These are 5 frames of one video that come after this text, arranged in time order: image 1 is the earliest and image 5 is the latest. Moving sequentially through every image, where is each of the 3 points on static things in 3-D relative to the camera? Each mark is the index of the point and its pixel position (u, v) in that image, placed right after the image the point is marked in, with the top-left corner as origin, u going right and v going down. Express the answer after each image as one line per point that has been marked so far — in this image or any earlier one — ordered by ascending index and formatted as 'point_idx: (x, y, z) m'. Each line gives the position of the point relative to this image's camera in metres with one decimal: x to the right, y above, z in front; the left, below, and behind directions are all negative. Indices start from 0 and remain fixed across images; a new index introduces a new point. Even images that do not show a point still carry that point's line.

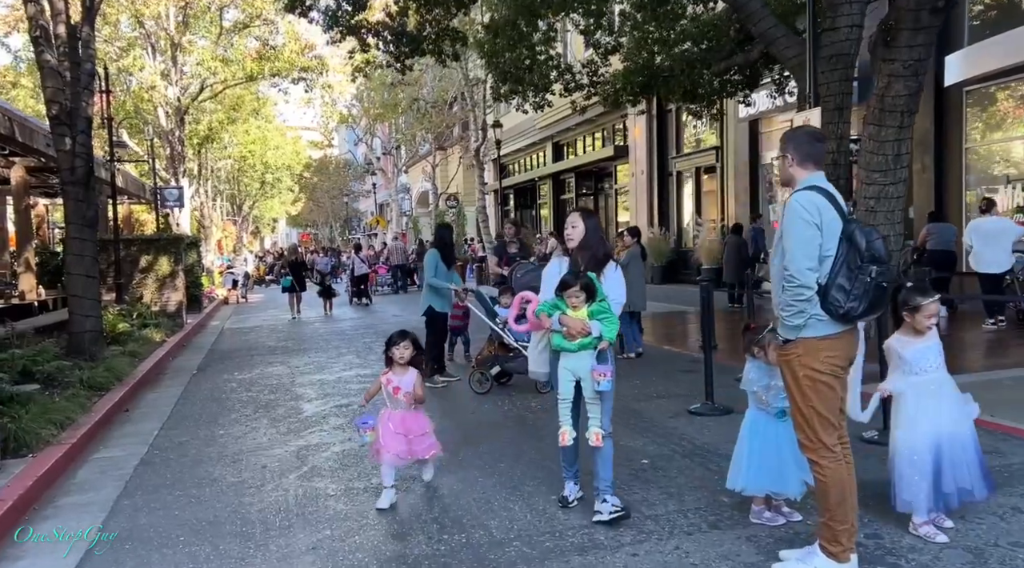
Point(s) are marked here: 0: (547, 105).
0: (+0.7, +3.2, +15.5) m
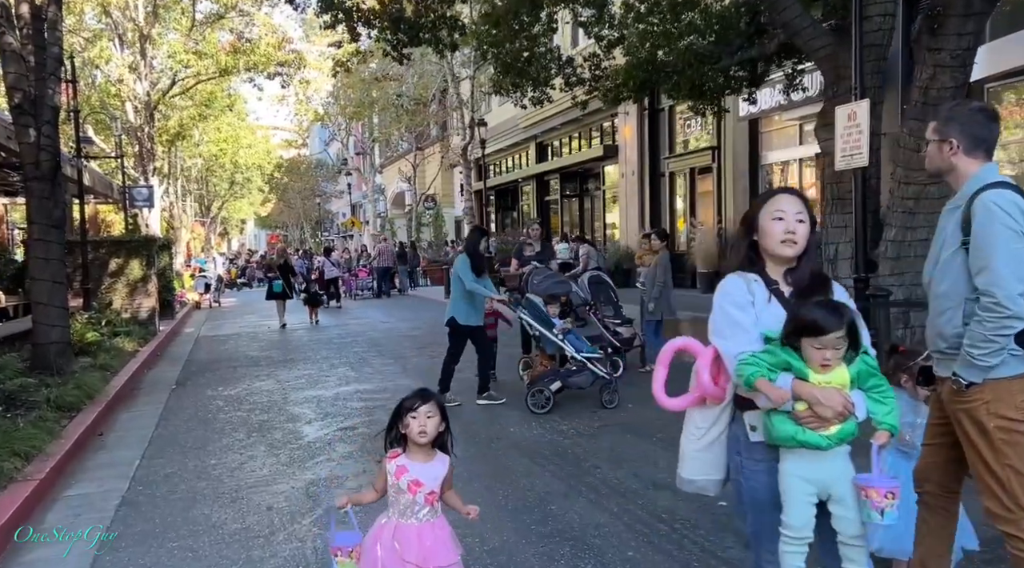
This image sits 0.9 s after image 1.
0: (+0.6, +3.1, +14.7) m
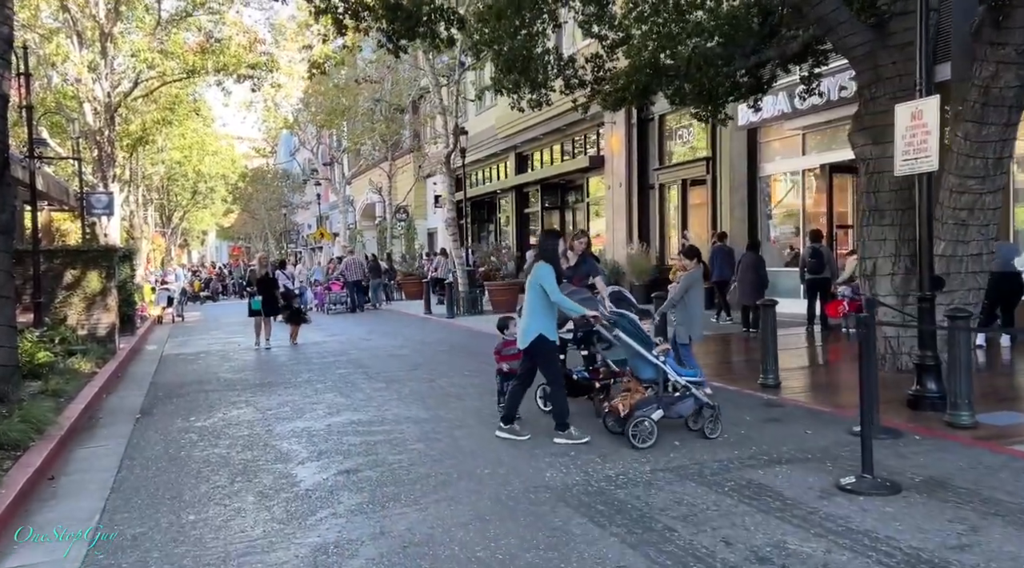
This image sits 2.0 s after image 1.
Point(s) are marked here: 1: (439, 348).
0: (+0.5, +2.9, +13.7) m
1: (-1.2, -1.1, +13.9) m
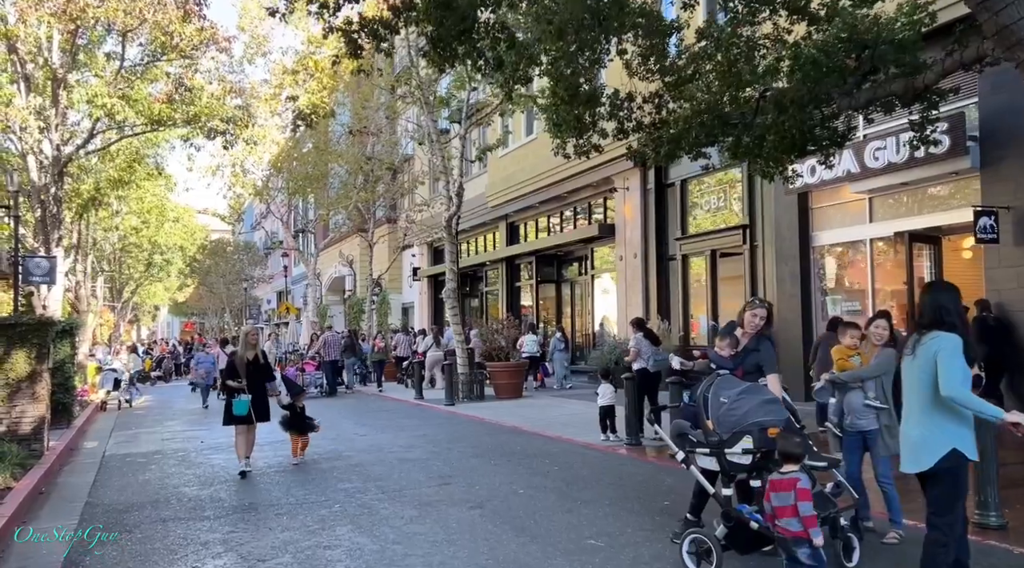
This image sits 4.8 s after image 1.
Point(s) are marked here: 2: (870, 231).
0: (+1.1, +1.7, +11.4) m
1: (-0.7, -2.2, +11.1) m
2: (+6.1, +0.9, +14.5) m
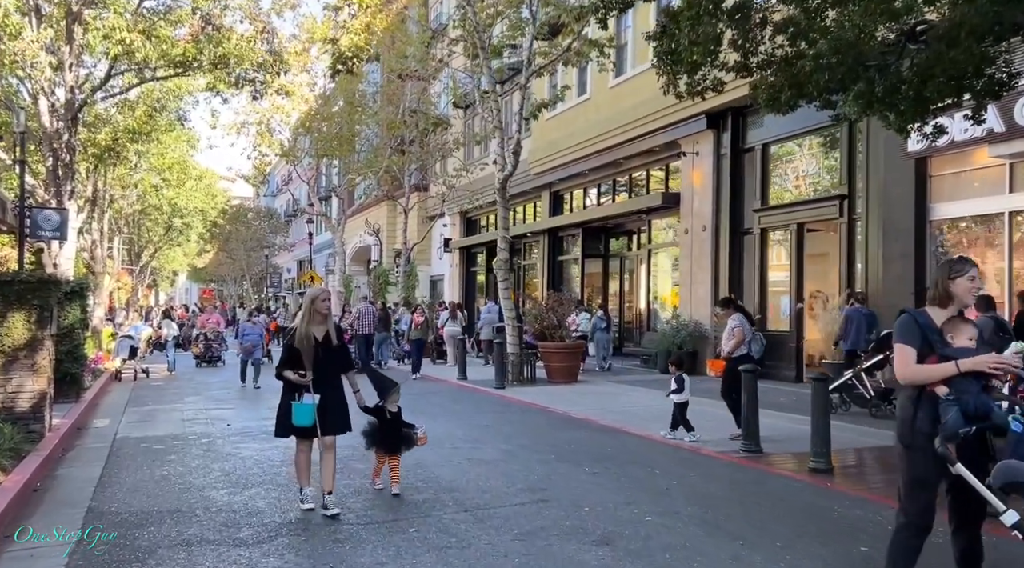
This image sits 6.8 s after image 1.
0: (+2.2, +2.1, +9.3) m
1: (+0.3, -1.8, +9.2) m
2: (+7.2, +1.2, +12.4) m
